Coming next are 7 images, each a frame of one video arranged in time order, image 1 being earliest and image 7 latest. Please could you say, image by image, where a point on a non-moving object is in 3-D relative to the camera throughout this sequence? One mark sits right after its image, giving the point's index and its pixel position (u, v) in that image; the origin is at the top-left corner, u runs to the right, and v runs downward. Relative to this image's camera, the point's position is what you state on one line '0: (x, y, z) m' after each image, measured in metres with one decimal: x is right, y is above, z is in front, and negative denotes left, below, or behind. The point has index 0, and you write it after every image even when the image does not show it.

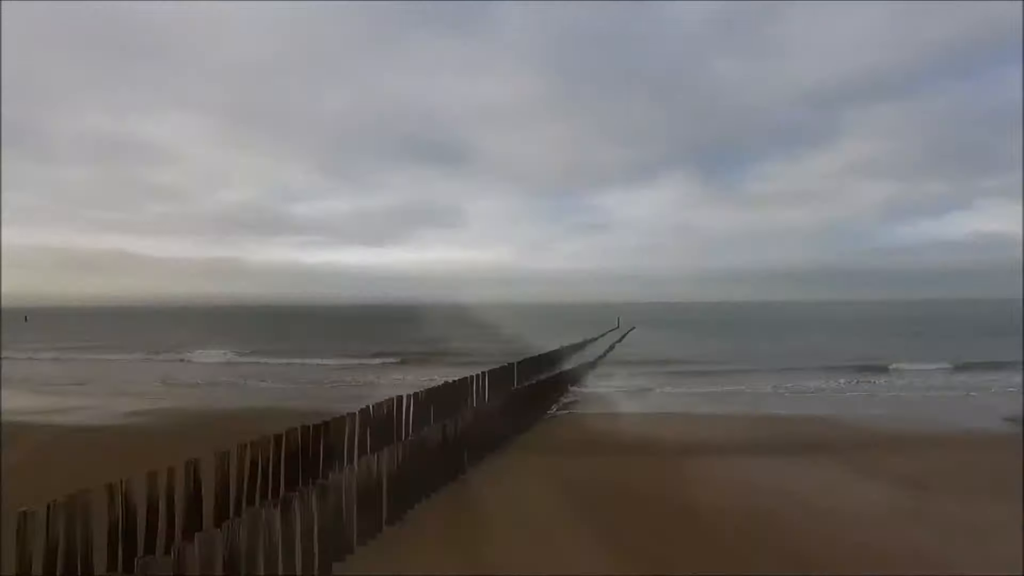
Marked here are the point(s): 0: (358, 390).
0: (-3.9, -2.6, +17.3) m
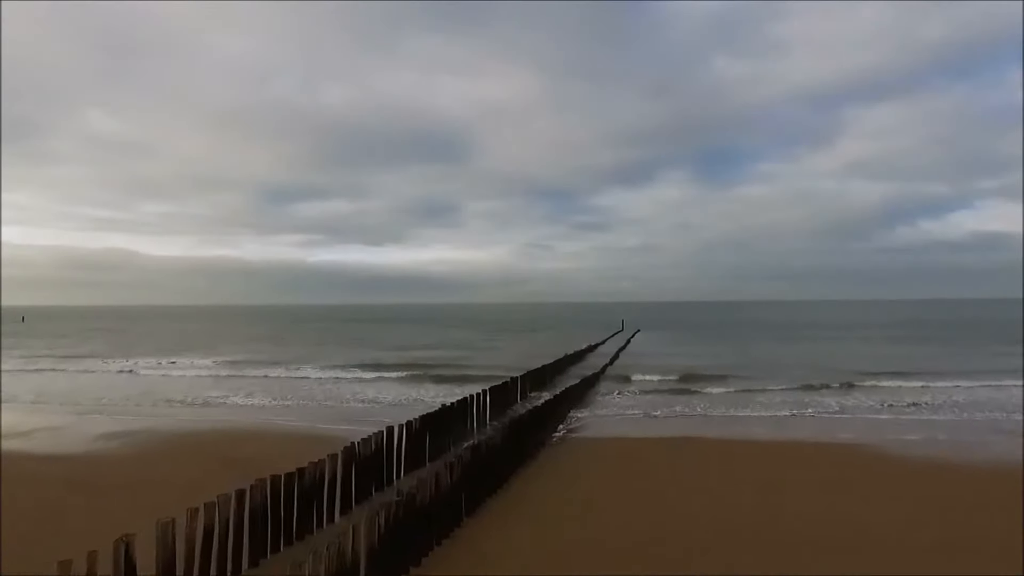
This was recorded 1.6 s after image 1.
0: (-3.9, -2.9, +16.3) m
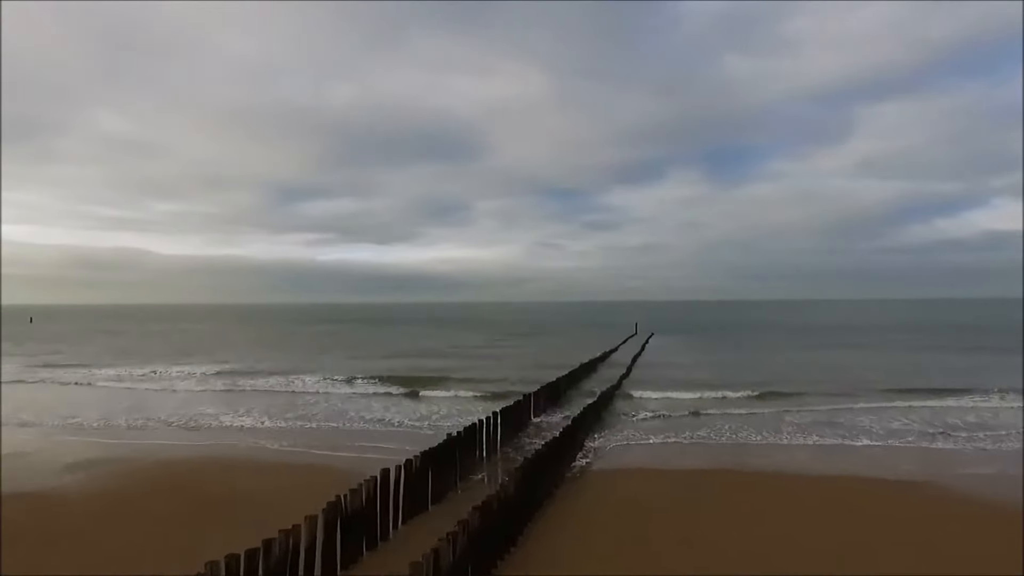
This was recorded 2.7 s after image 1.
0: (-3.6, -3.1, +15.0) m
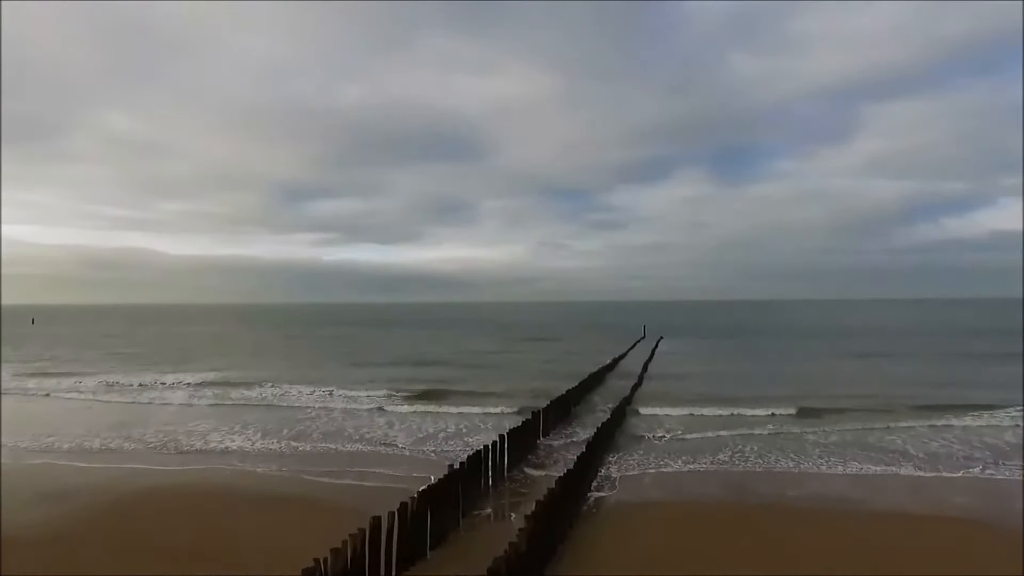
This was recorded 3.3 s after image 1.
0: (-3.5, -3.3, +14.0) m
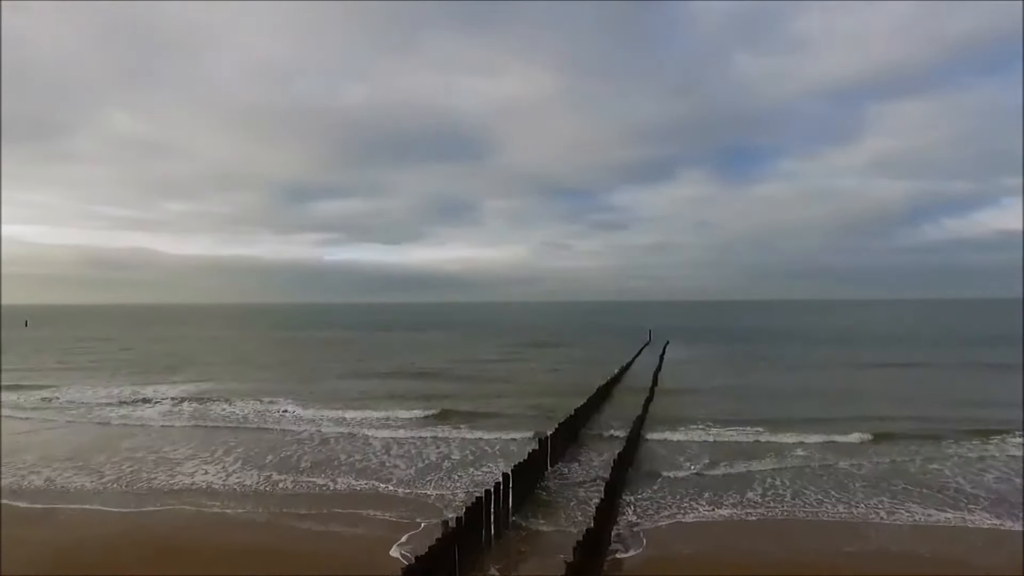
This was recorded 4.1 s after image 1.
0: (-3.4, -3.5, +12.4) m
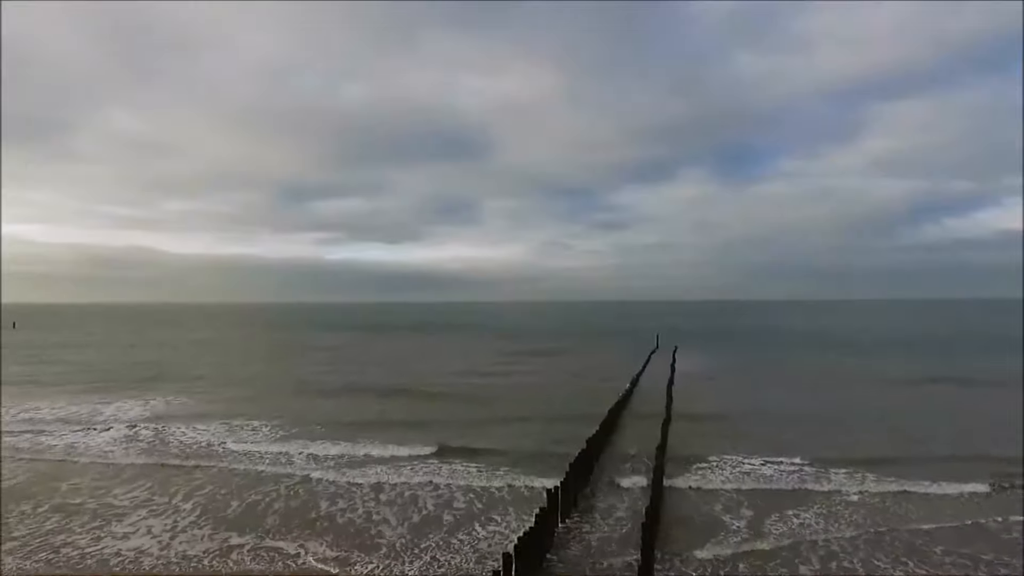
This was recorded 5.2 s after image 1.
0: (-3.3, -3.9, +10.1) m
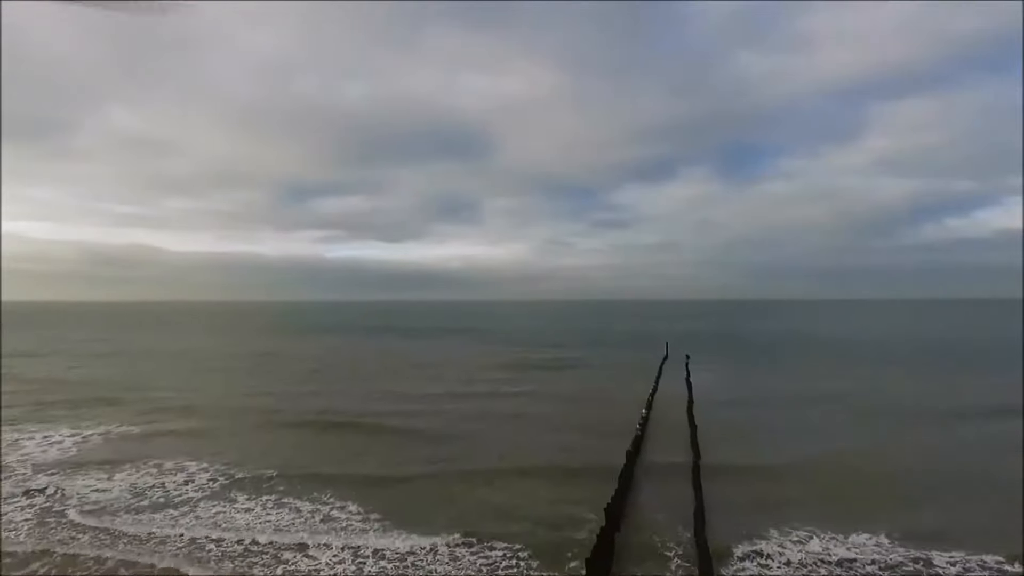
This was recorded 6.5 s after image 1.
0: (-3.3, -4.4, +6.6) m
